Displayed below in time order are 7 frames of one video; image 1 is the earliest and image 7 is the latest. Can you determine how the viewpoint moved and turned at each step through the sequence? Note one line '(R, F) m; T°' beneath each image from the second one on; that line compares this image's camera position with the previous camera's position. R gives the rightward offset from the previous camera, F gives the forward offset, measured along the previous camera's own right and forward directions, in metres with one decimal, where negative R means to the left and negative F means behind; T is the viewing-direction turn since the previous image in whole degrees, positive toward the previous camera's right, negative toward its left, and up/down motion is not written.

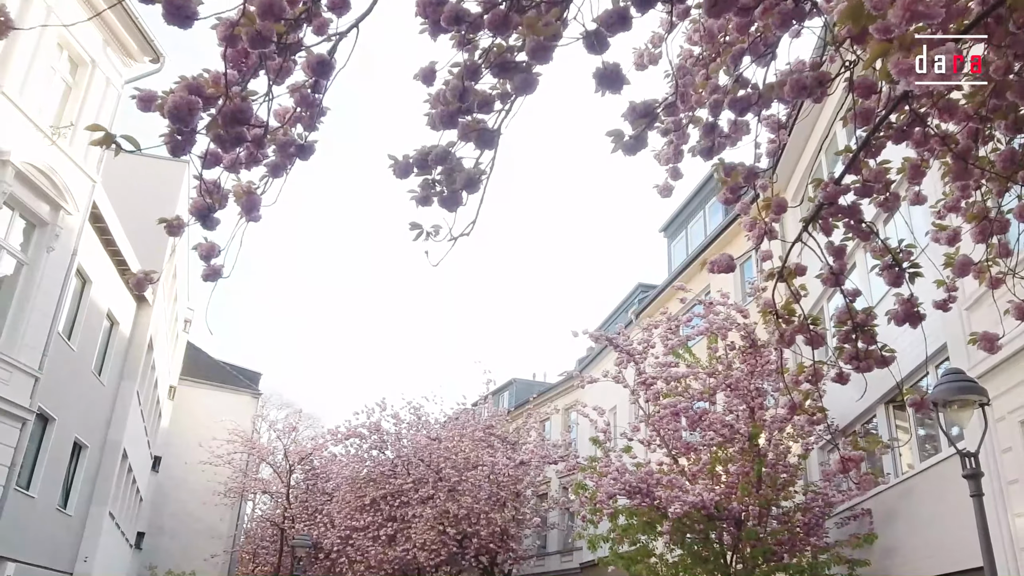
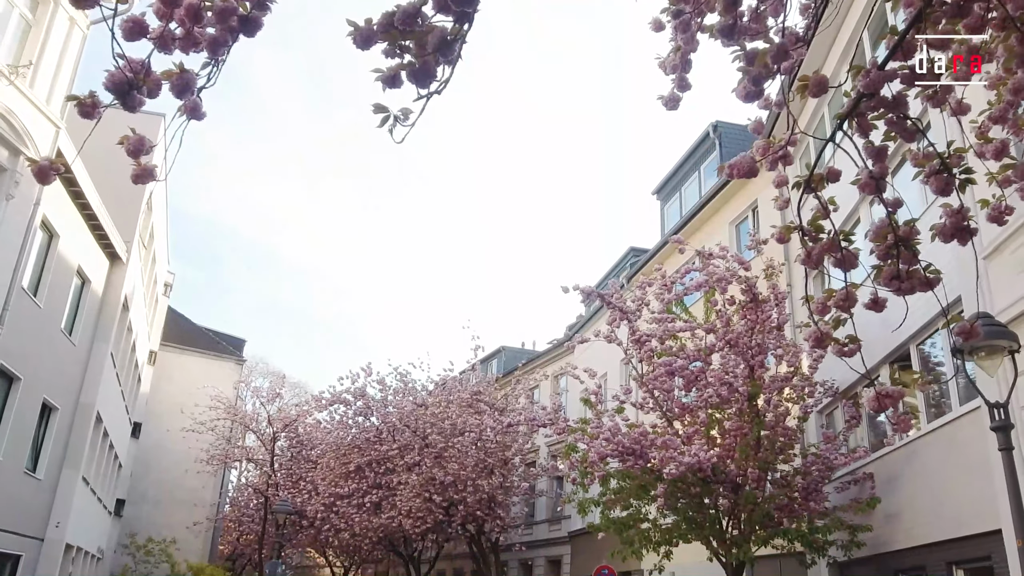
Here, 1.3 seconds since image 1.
(0.0, +0.6) m; +1°
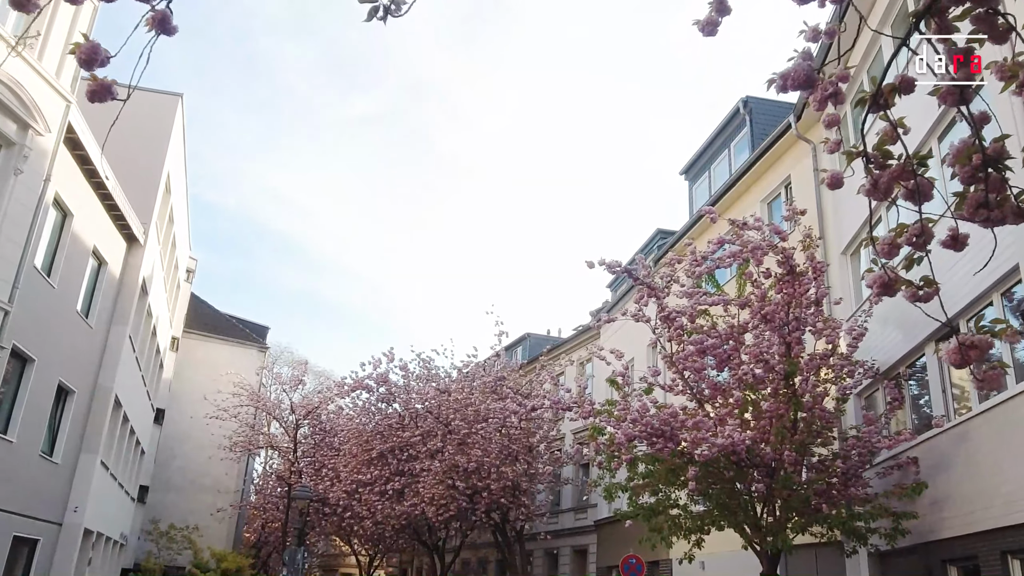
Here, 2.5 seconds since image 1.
(0.0, +0.5) m; -2°
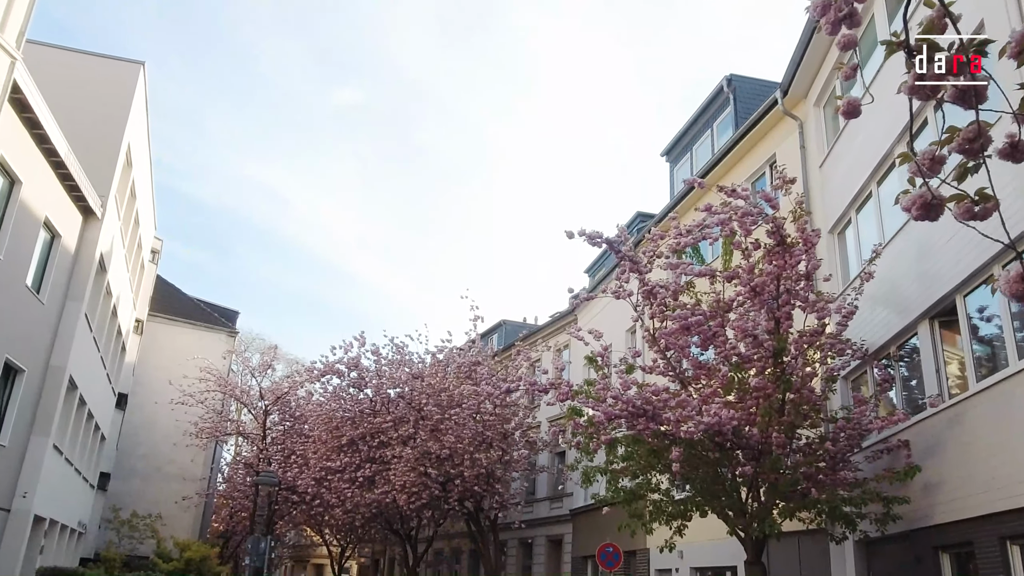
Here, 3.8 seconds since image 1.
(0.0, +0.6) m; +2°
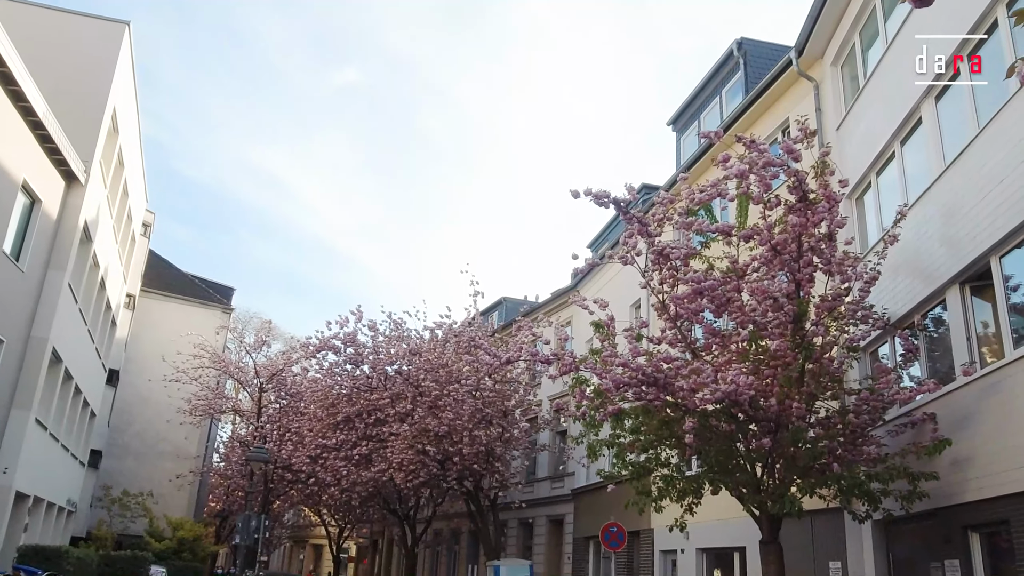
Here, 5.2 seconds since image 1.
(0.0, +0.7) m; 0°
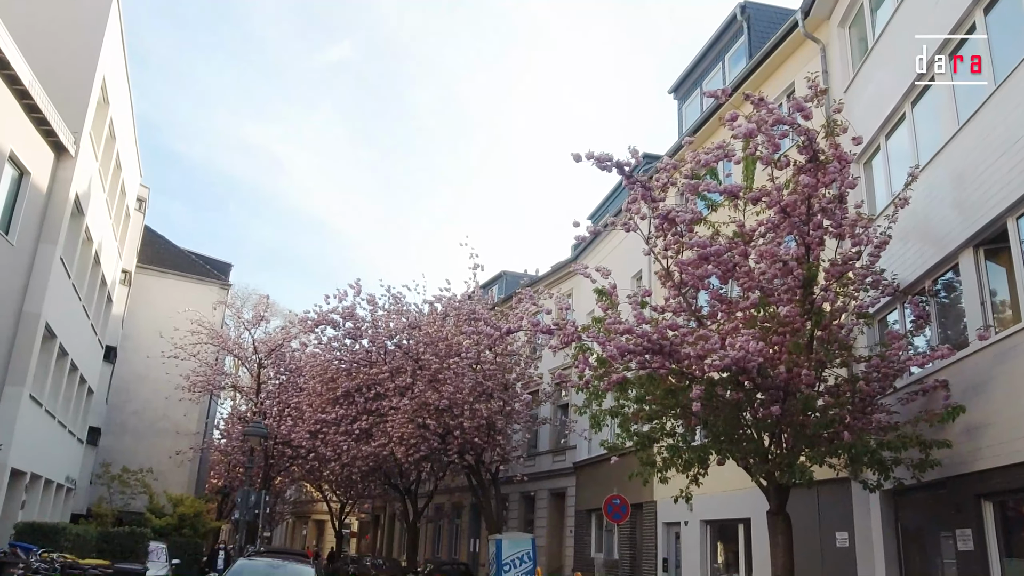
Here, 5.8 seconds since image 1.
(0.0, +0.3) m; 0°
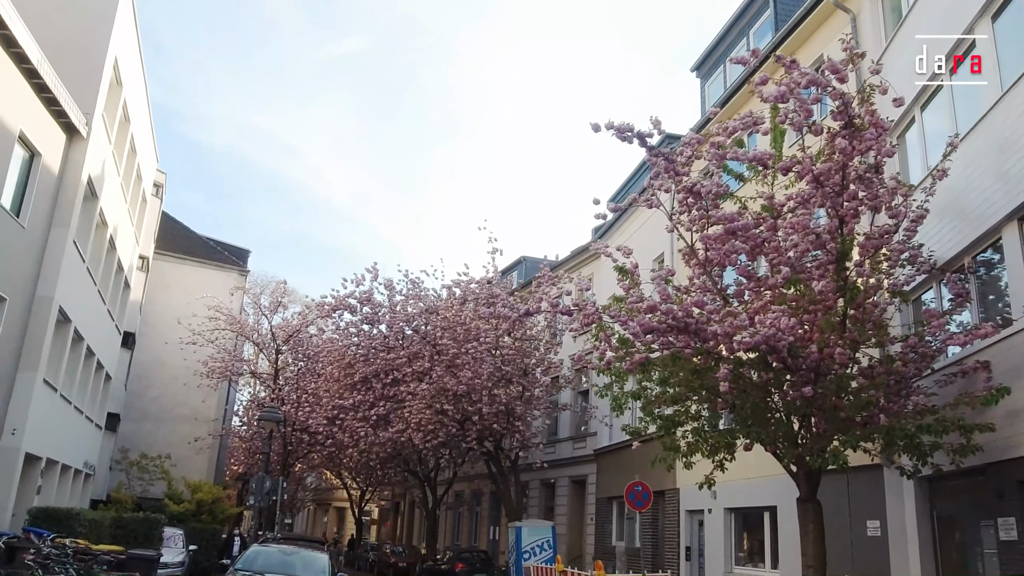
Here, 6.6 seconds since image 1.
(0.0, +0.4) m; -1°
